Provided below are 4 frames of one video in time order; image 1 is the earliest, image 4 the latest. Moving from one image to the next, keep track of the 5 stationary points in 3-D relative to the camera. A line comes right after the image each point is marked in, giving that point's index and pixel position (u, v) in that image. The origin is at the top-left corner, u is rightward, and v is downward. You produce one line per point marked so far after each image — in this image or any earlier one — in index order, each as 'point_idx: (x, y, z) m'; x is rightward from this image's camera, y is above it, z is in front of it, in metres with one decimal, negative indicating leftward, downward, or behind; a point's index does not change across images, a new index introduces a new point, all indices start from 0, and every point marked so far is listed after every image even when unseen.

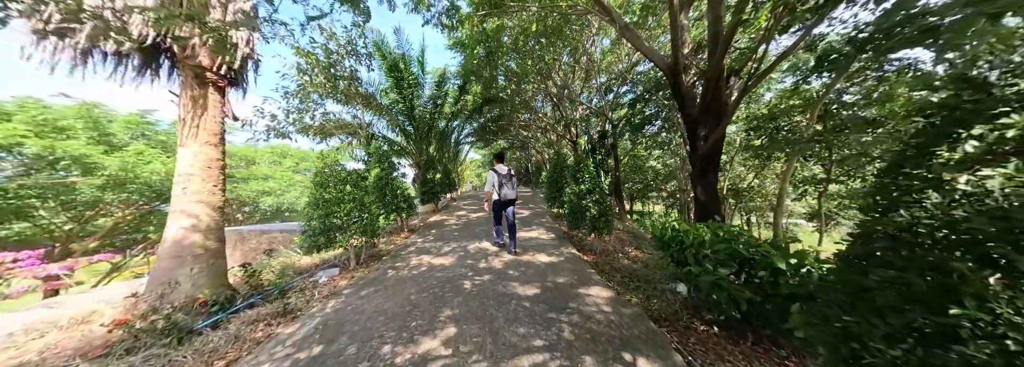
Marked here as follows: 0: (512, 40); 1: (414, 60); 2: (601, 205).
0: (0.0, +4.8, +8.2) m
1: (-3.3, +4.2, +8.3) m
2: (+1.7, -0.4, +4.4) m
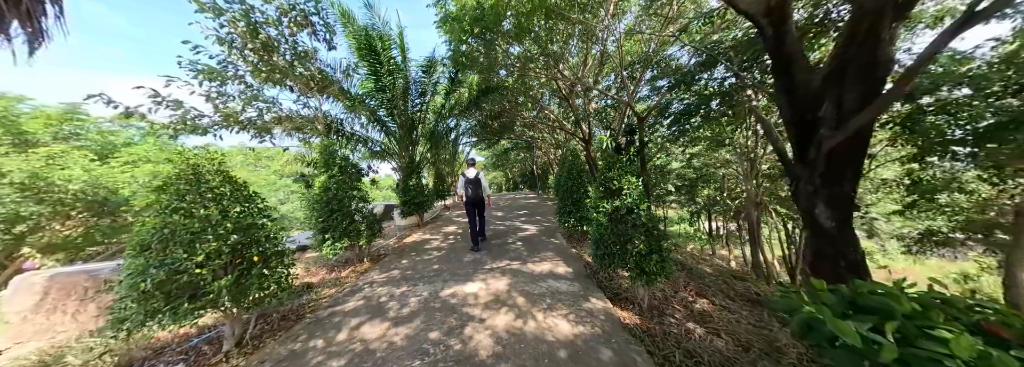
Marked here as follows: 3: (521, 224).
0: (0.0, +4.5, +6.6) m
1: (-3.3, +4.0, +6.8) m
2: (+1.6, -0.5, +2.8) m
3: (+0.2, -1.2, +6.7) m
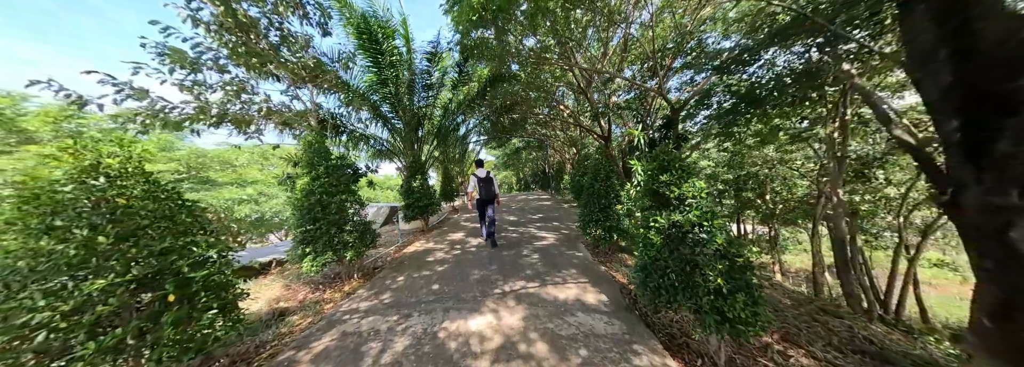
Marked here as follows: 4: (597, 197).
0: (+0.4, +4.5, +5.9) m
1: (-2.9, +4.0, +6.2) m
2: (+1.8, -0.6, +2.0) m
3: (+0.6, -1.2, +6.0) m
4: (+1.5, -0.2, +4.2) m
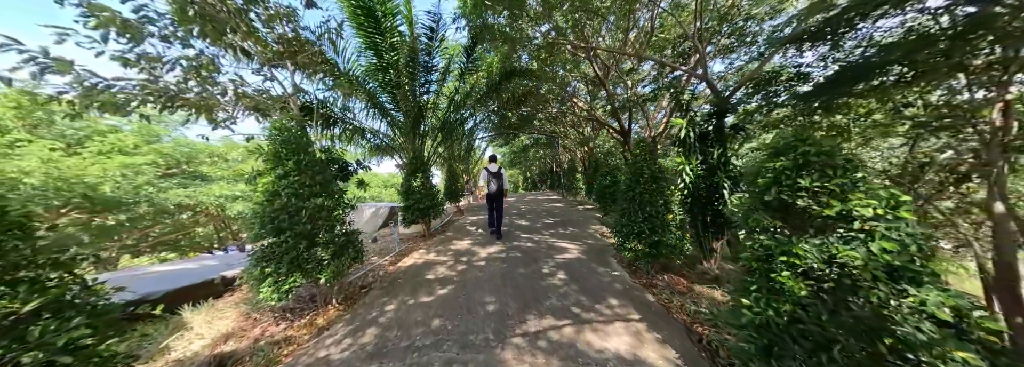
0: (+0.8, +4.5, +5.0) m
1: (-2.6, +4.0, +5.4) m
2: (+2.0, -0.6, +1.1) m
3: (+0.9, -1.2, +5.1) m
4: (+1.8, -0.3, +3.3) m
